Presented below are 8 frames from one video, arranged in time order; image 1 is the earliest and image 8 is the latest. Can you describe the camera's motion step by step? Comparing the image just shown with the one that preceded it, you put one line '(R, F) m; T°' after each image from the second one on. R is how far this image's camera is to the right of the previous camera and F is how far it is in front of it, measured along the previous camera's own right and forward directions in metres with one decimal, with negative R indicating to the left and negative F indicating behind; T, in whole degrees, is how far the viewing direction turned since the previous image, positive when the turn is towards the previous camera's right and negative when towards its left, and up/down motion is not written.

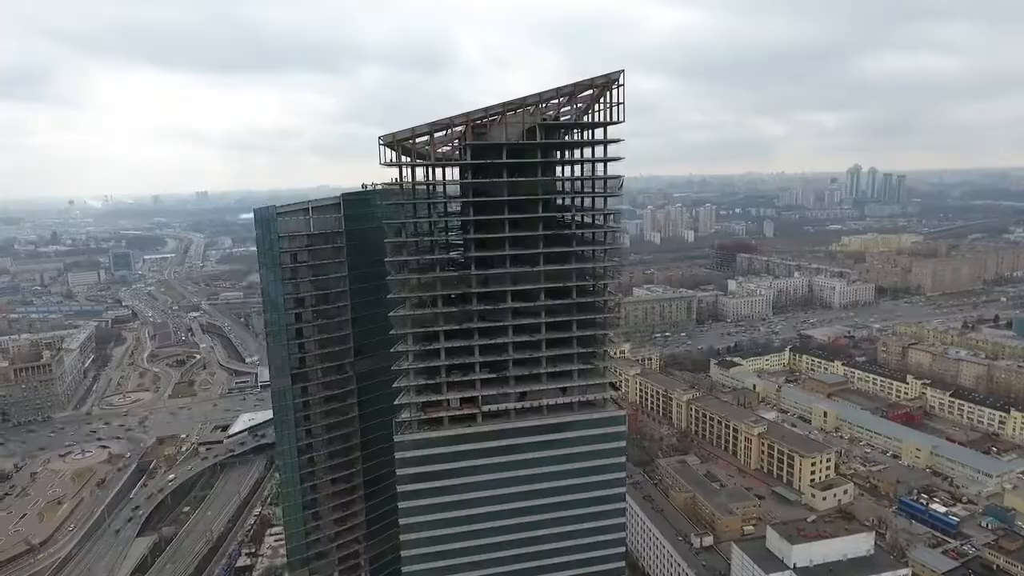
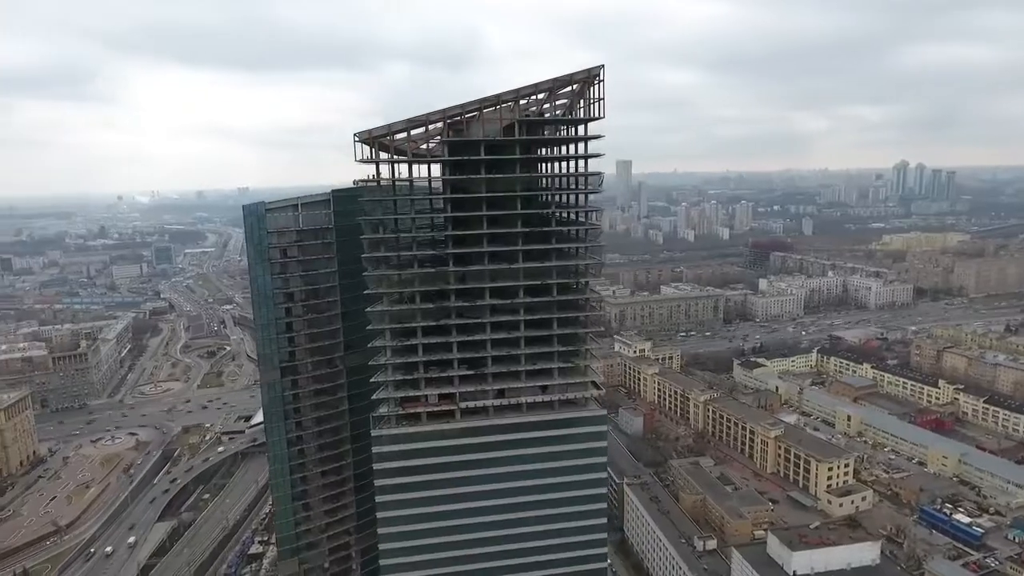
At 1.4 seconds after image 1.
(+1.3, +0.1) m; -3°
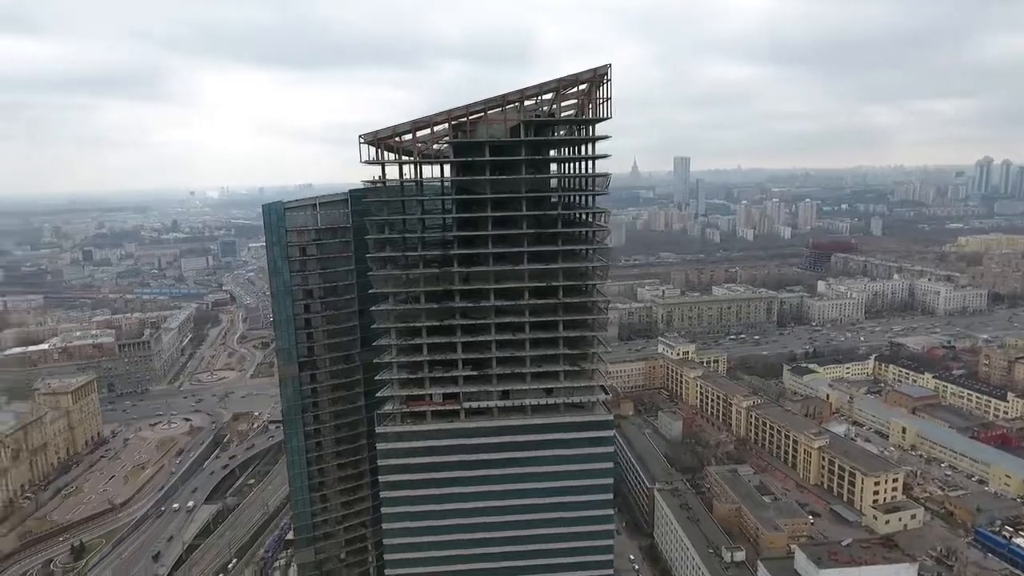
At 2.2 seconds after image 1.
(+1.2, +0.1) m; -5°
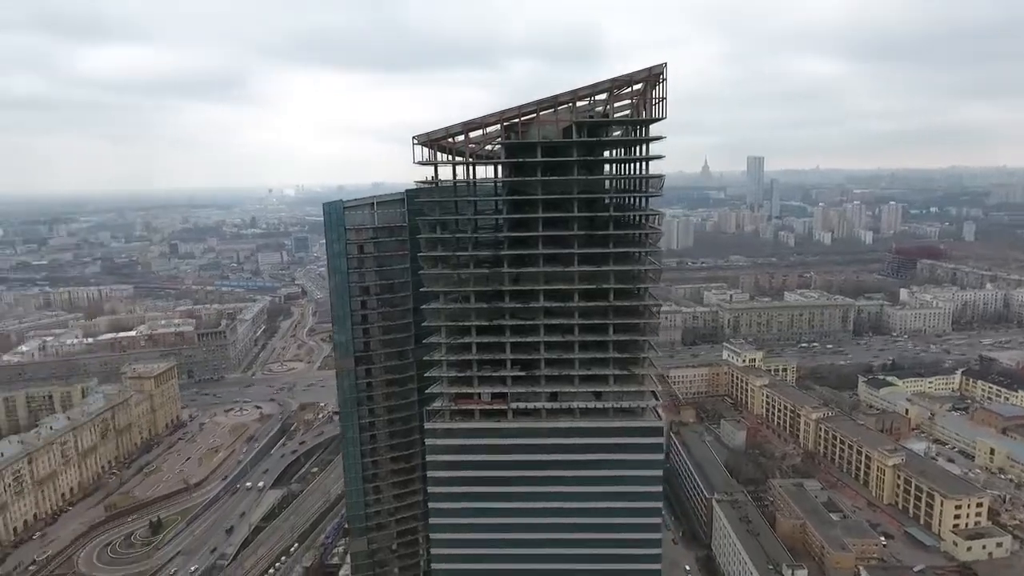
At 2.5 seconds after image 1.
(+0.3, +0.1) m; -6°
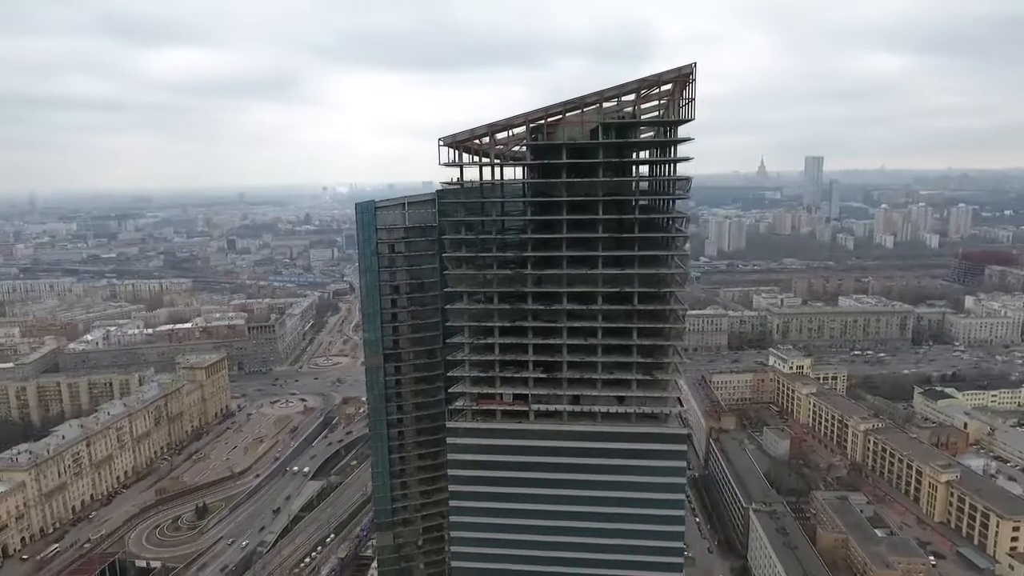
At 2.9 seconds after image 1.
(+0.6, 0.0) m; -4°
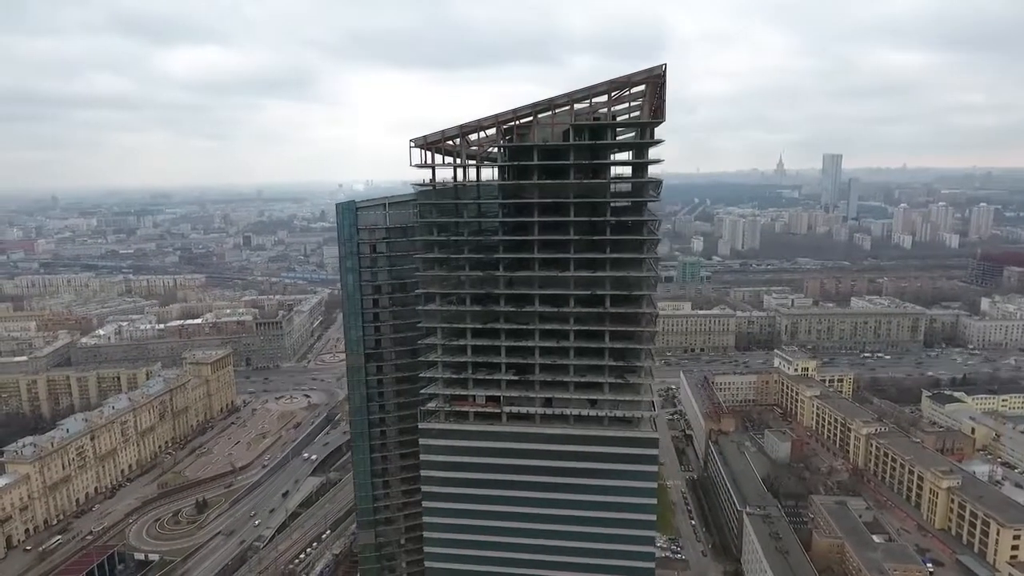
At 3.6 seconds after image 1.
(+1.0, 0.0) m; -2°
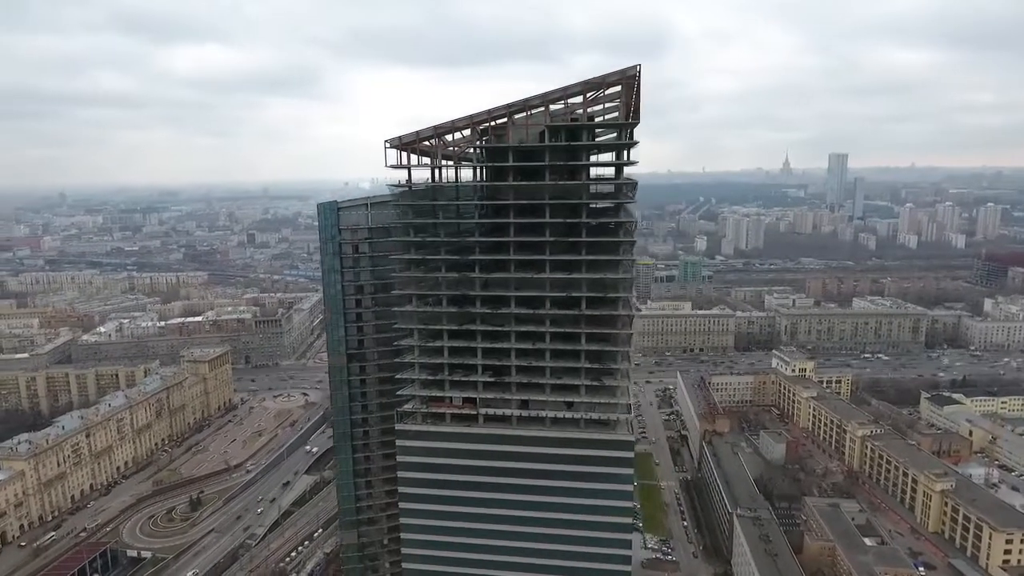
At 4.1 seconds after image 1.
(+0.7, 0.0) m; -1°
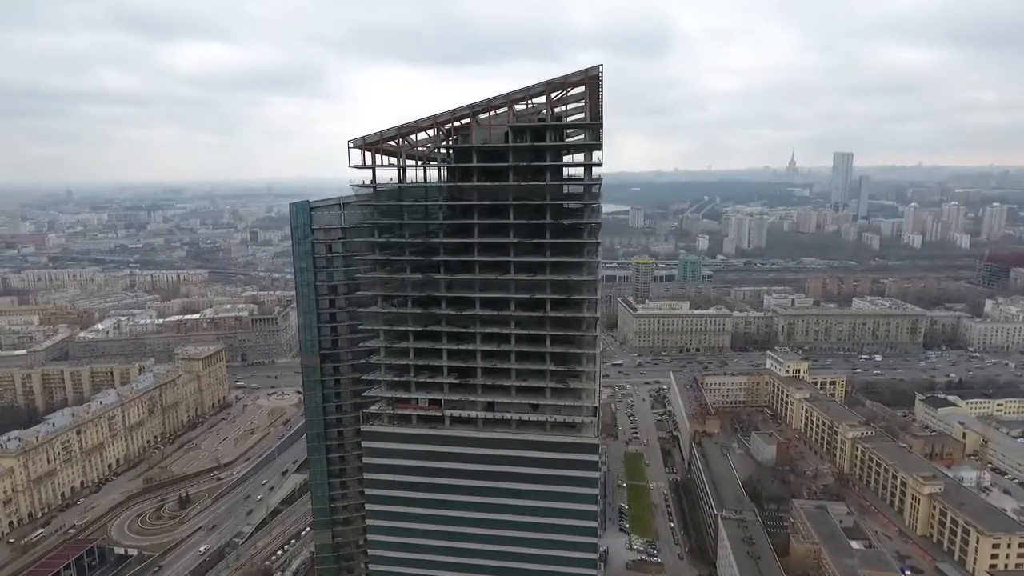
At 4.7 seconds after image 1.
(+0.9, +0.1) m; -1°
